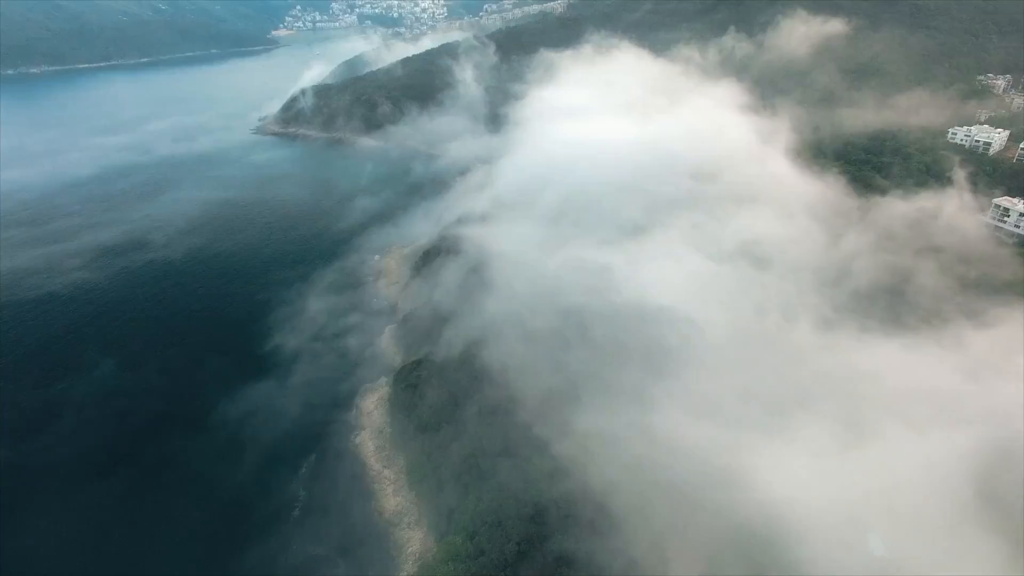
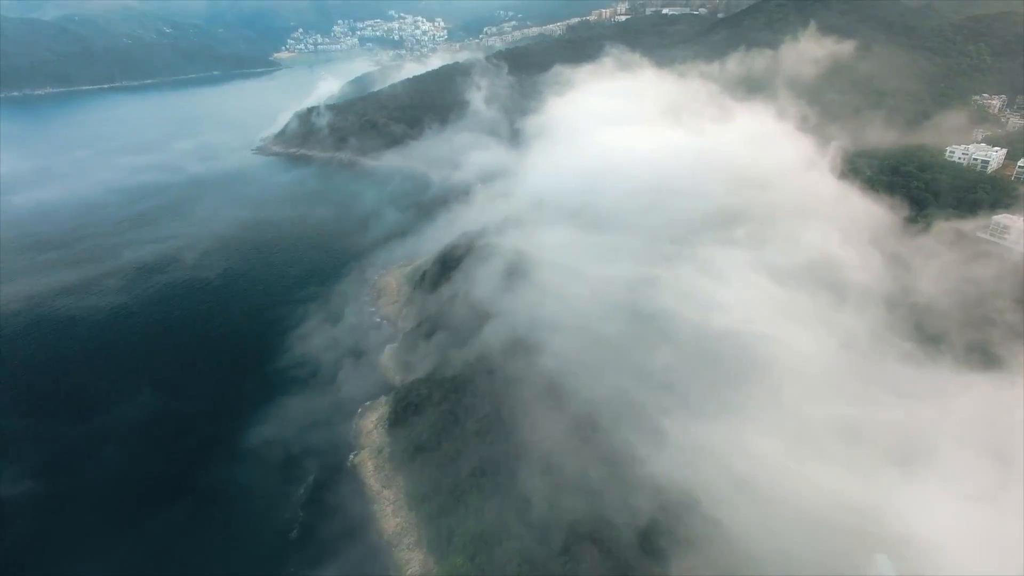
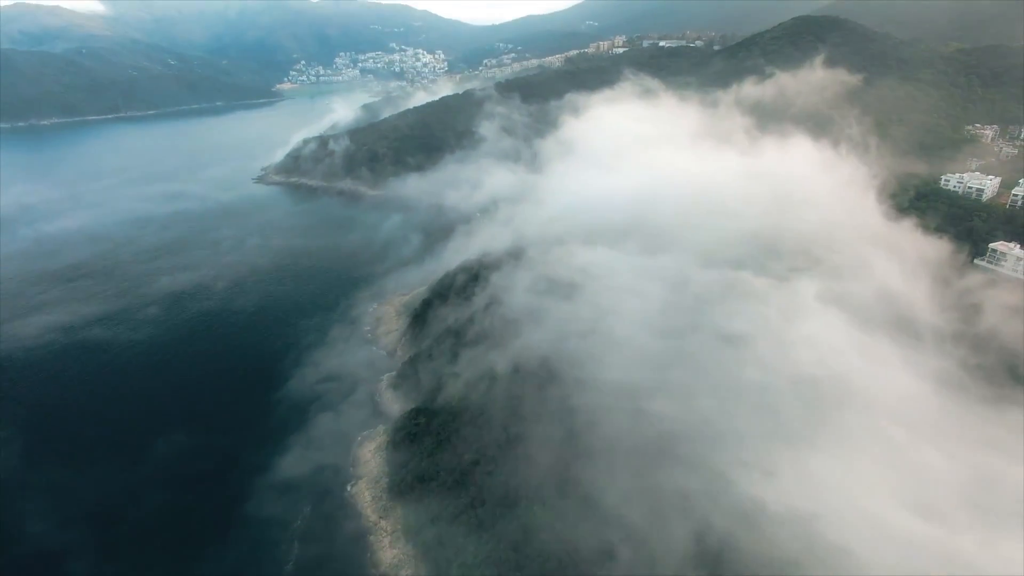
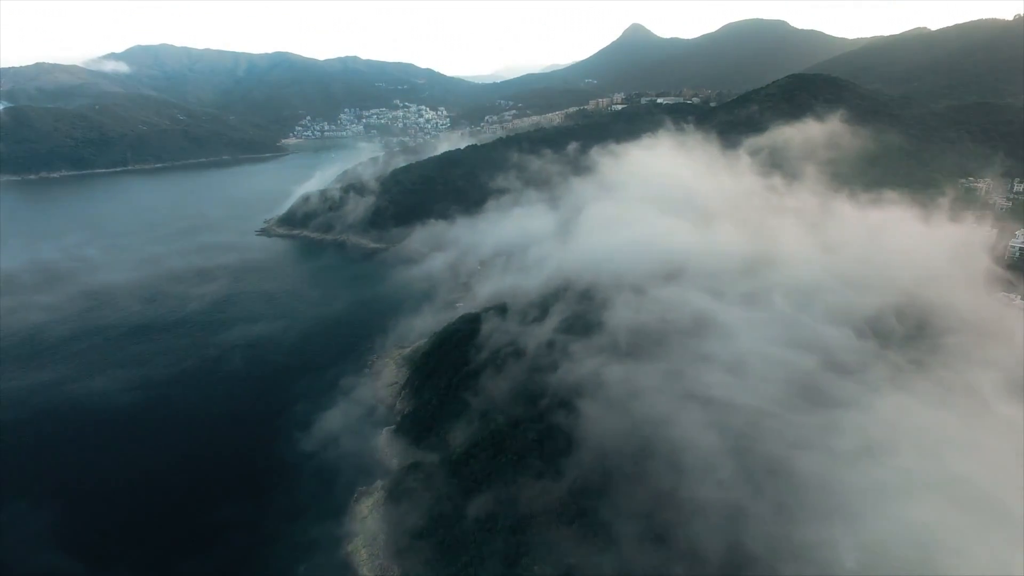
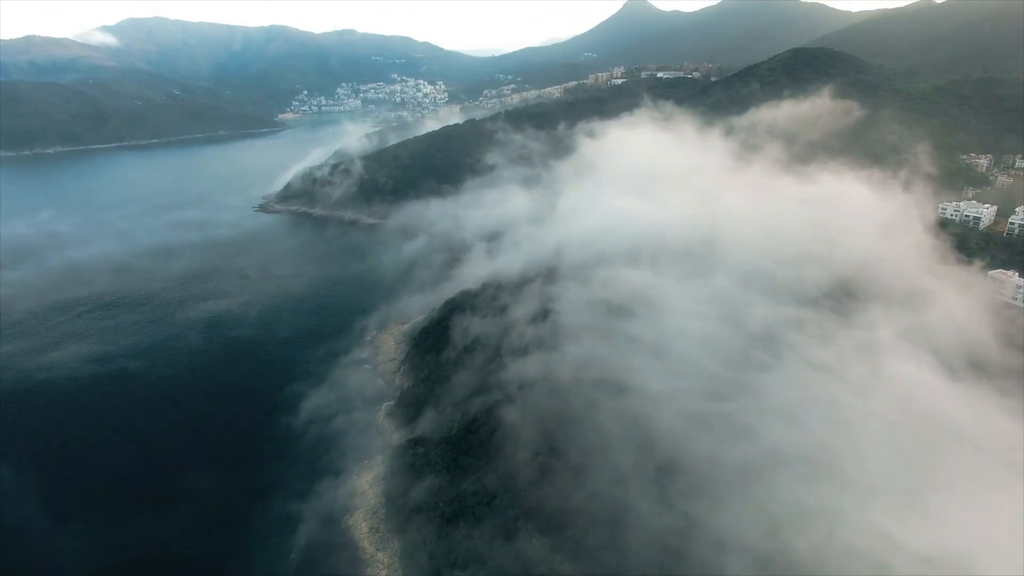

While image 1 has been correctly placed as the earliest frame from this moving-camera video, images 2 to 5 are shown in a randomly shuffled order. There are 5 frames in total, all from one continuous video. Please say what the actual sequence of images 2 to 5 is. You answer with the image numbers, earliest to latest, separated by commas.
2, 3, 5, 4
